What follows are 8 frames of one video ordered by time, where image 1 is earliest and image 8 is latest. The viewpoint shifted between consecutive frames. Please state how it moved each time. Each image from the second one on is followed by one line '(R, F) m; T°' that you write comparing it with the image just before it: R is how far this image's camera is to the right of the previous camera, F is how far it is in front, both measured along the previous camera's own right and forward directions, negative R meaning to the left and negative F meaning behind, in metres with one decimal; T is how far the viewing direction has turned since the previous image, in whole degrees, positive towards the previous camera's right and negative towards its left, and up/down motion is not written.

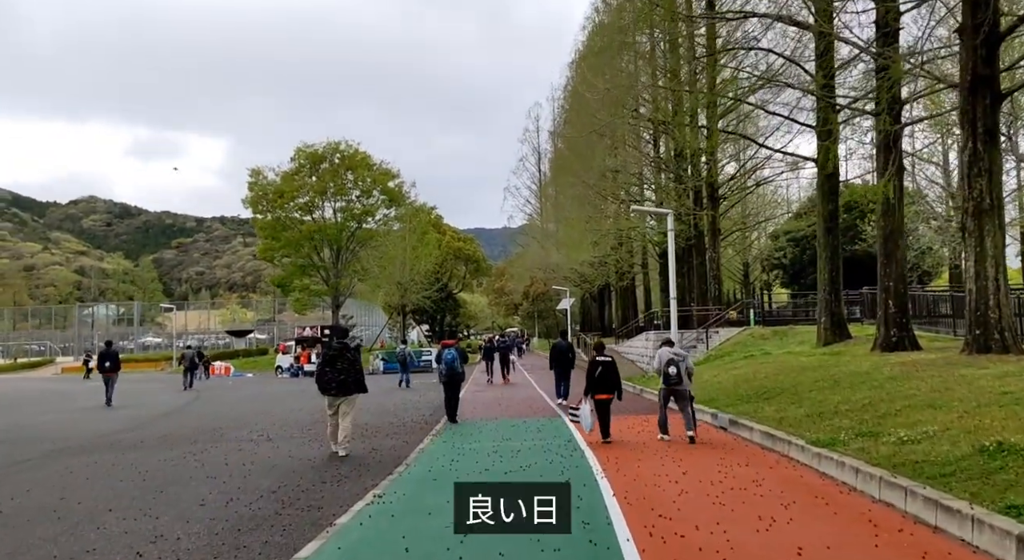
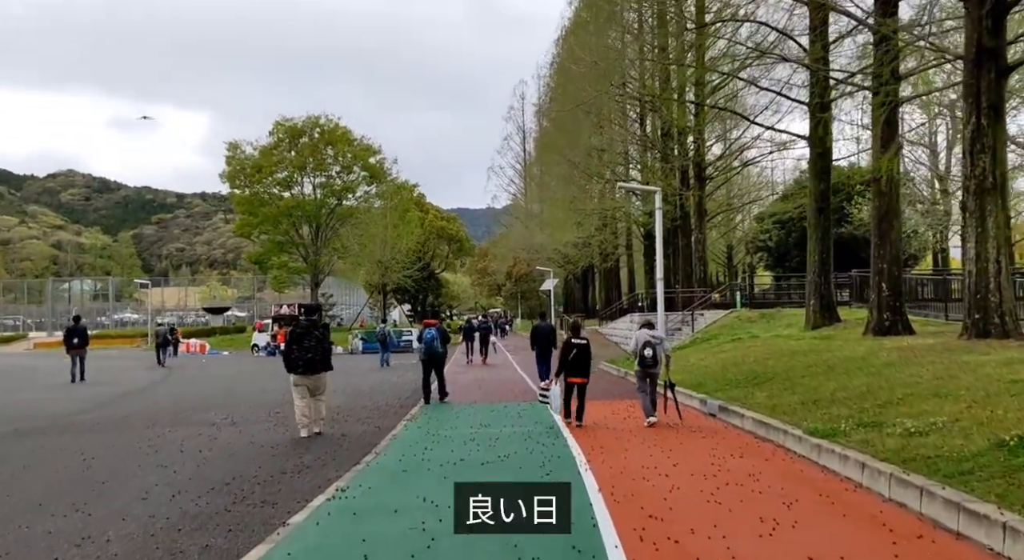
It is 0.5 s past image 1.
(0.0, +0.7) m; +1°
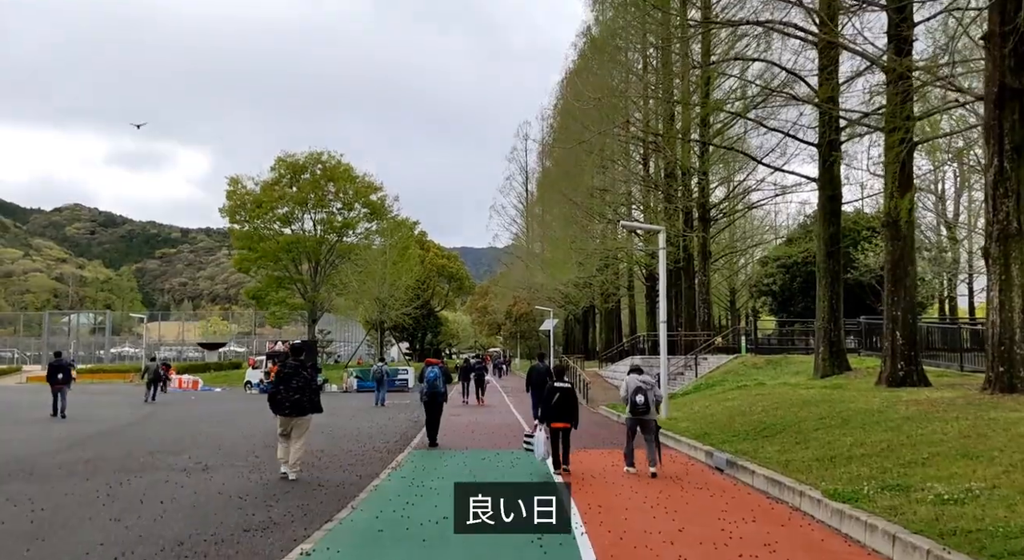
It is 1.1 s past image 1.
(+0.1, +0.6) m; 0°
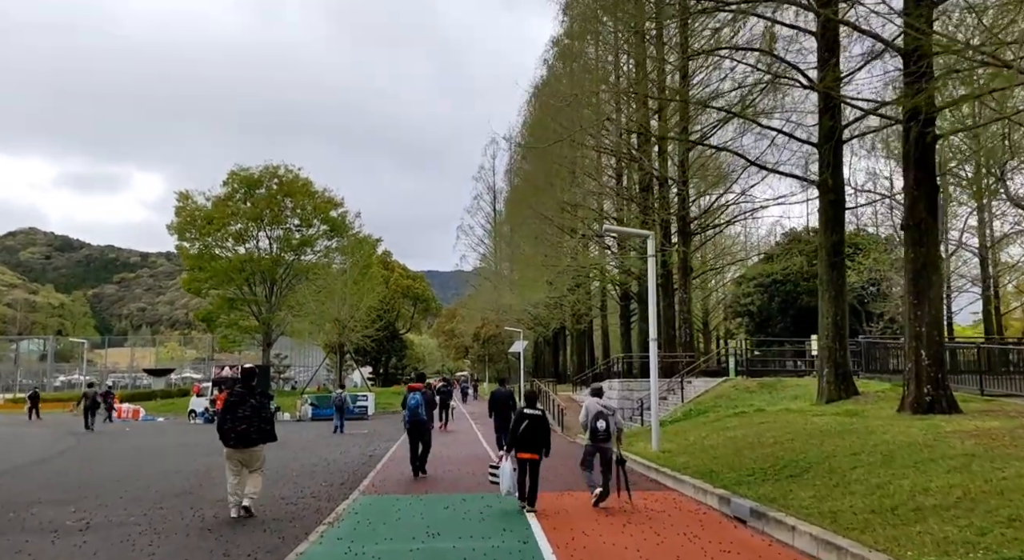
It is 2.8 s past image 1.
(0.0, +2.1) m; +2°
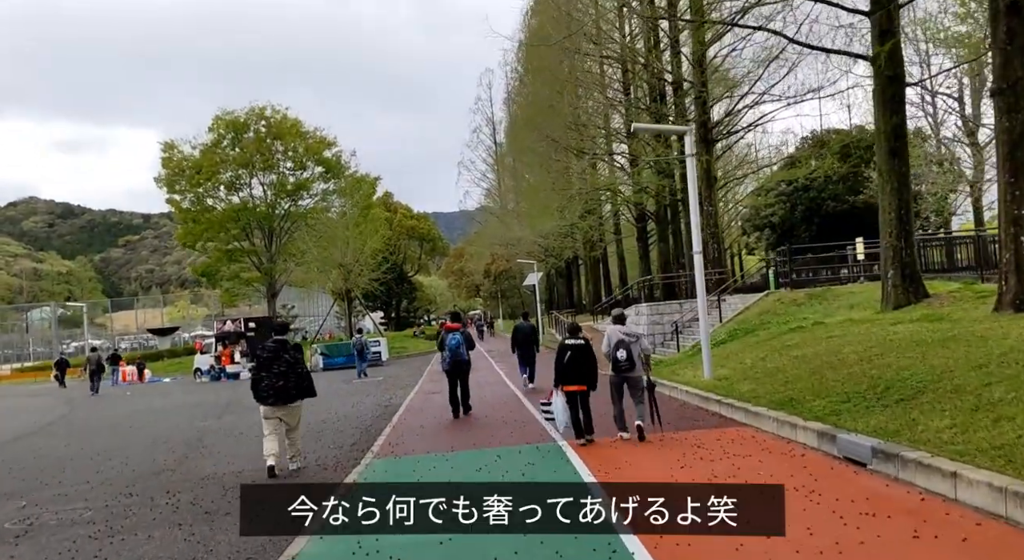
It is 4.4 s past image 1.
(-0.2, +2.0) m; -1°
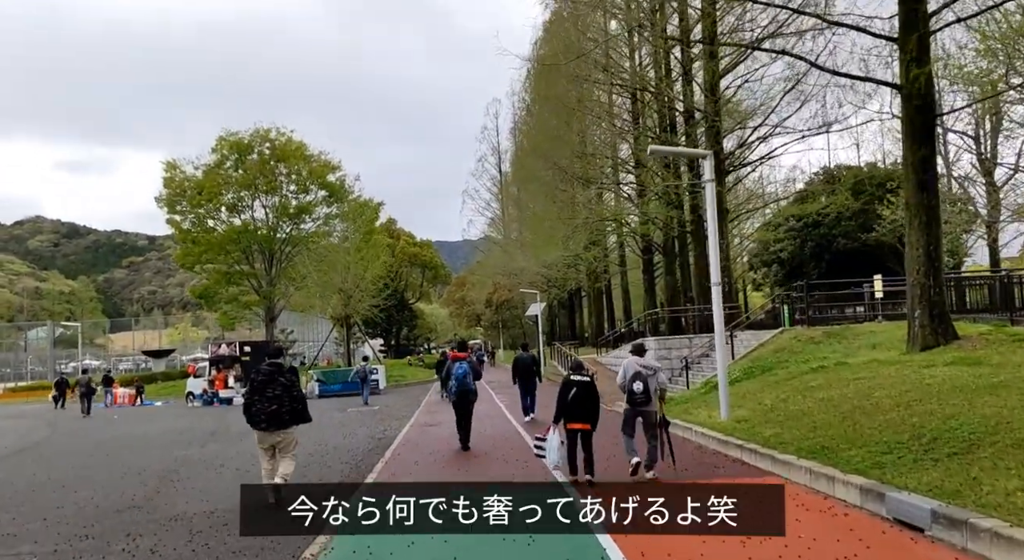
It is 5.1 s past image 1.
(-0.1, +0.8) m; 0°
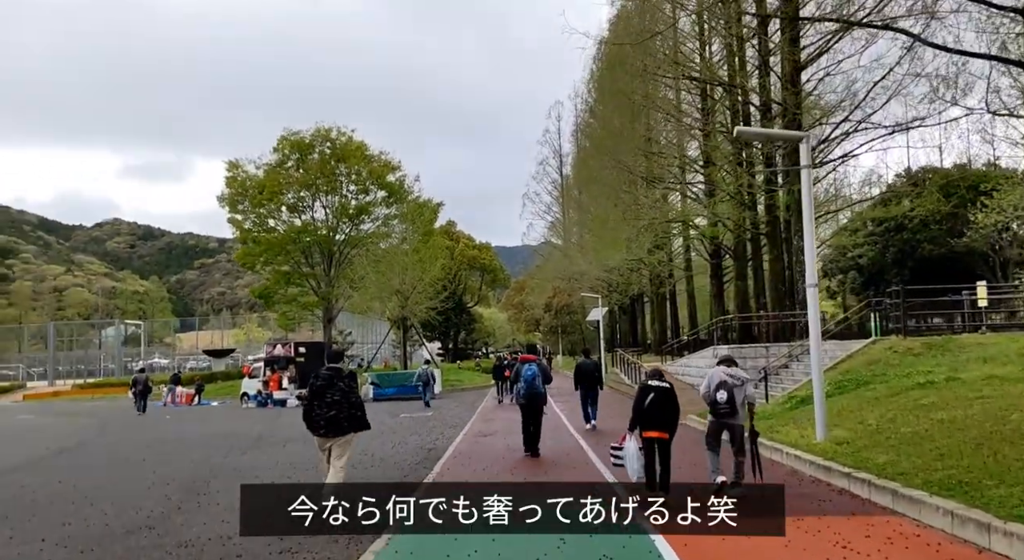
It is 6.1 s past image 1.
(-0.1, +1.2) m; -4°
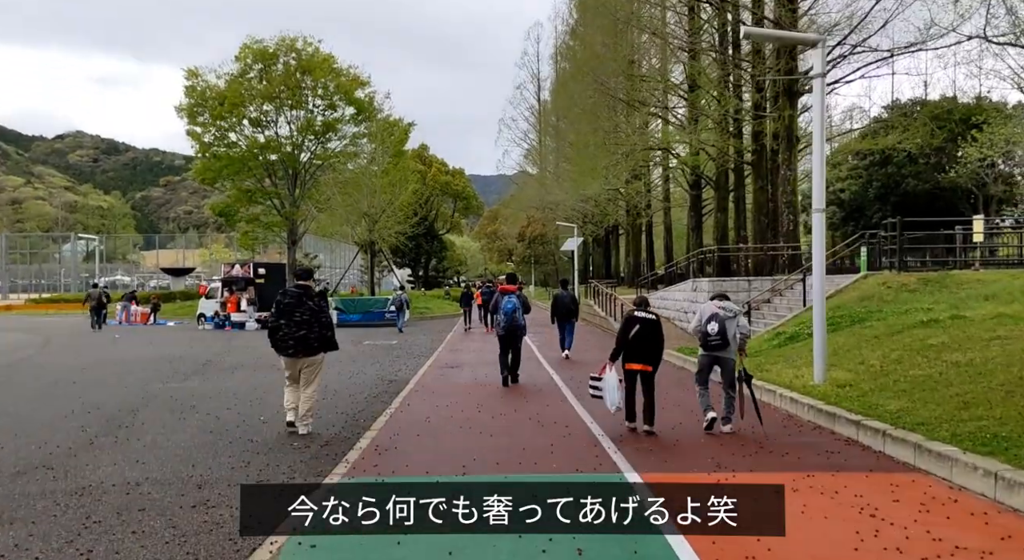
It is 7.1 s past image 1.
(0.0, +1.2) m; +2°
